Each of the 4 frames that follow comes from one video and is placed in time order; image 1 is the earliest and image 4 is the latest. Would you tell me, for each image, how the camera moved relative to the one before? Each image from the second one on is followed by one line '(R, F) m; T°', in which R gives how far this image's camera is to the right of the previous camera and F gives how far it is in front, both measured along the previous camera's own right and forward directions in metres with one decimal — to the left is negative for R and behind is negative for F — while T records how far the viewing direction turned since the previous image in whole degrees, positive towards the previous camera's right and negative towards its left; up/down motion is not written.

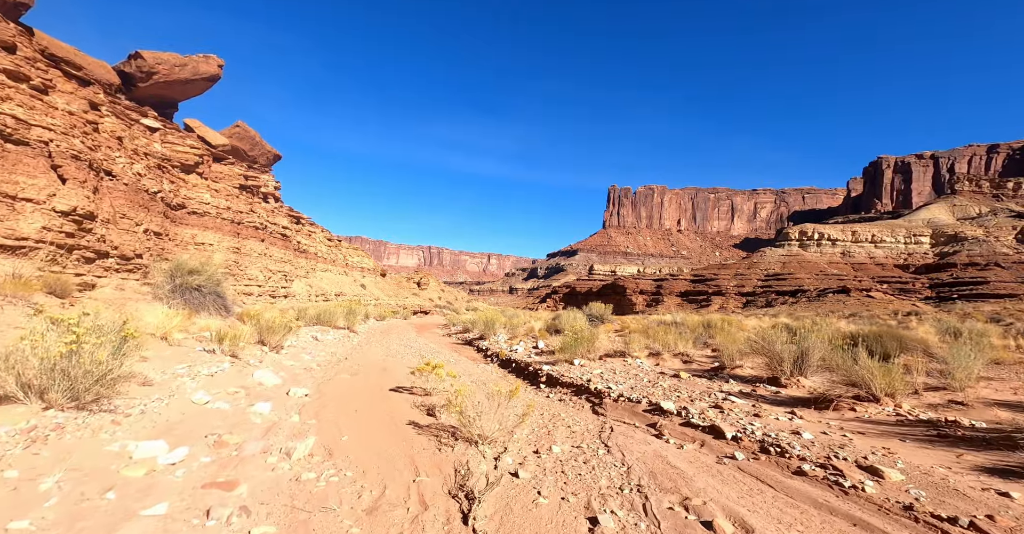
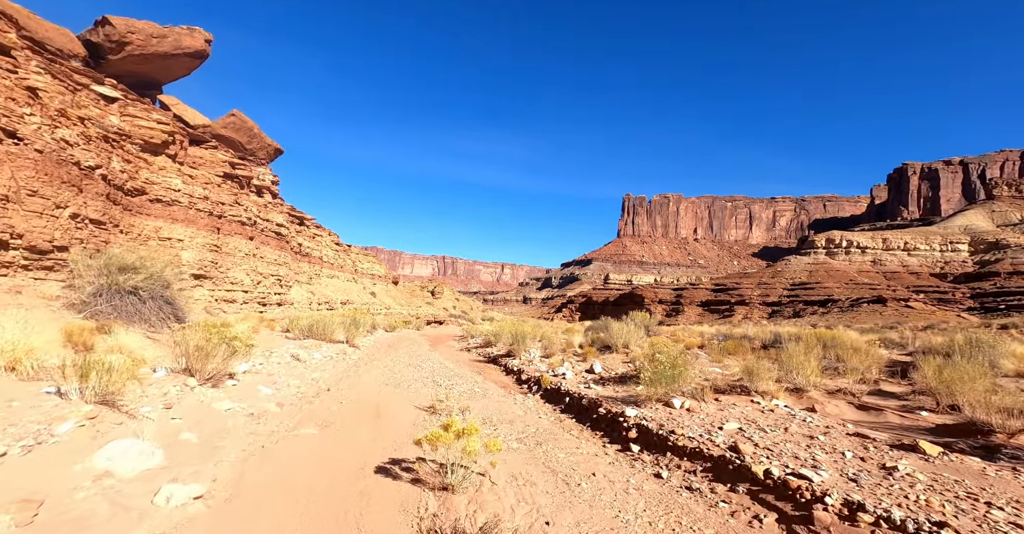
(-0.6, +3.5) m; -2°
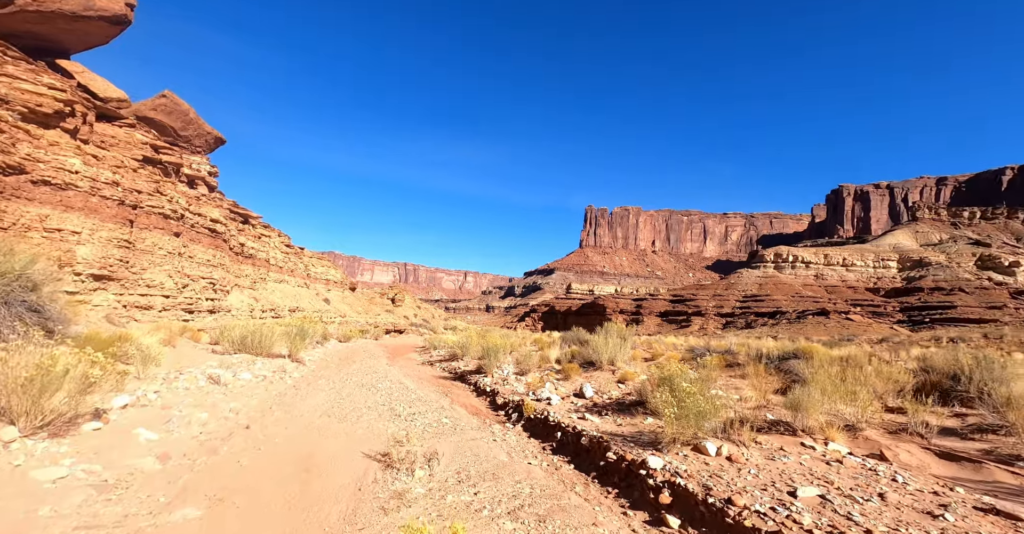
(-0.2, +1.7) m; +4°
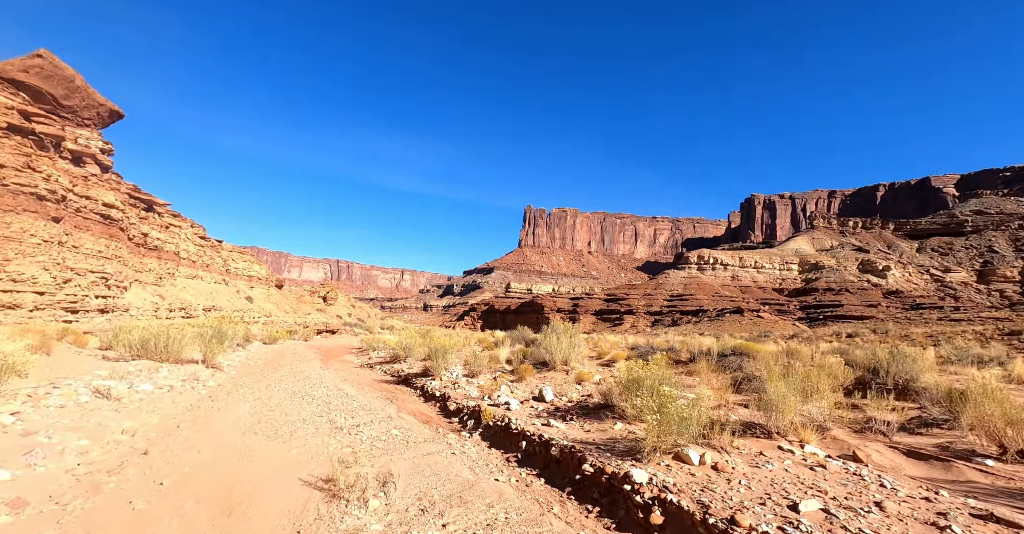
(-0.3, +0.6) m; +7°
